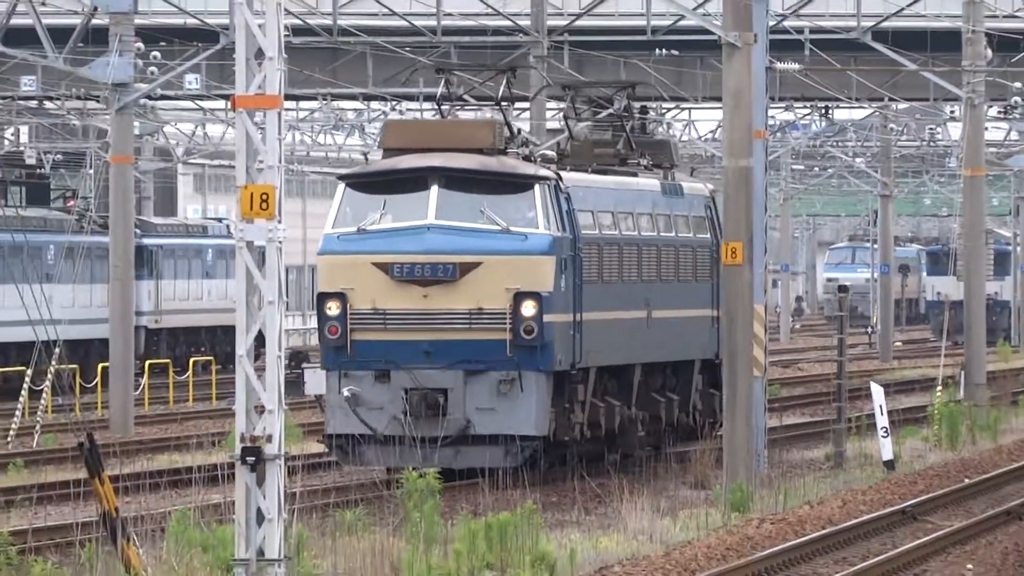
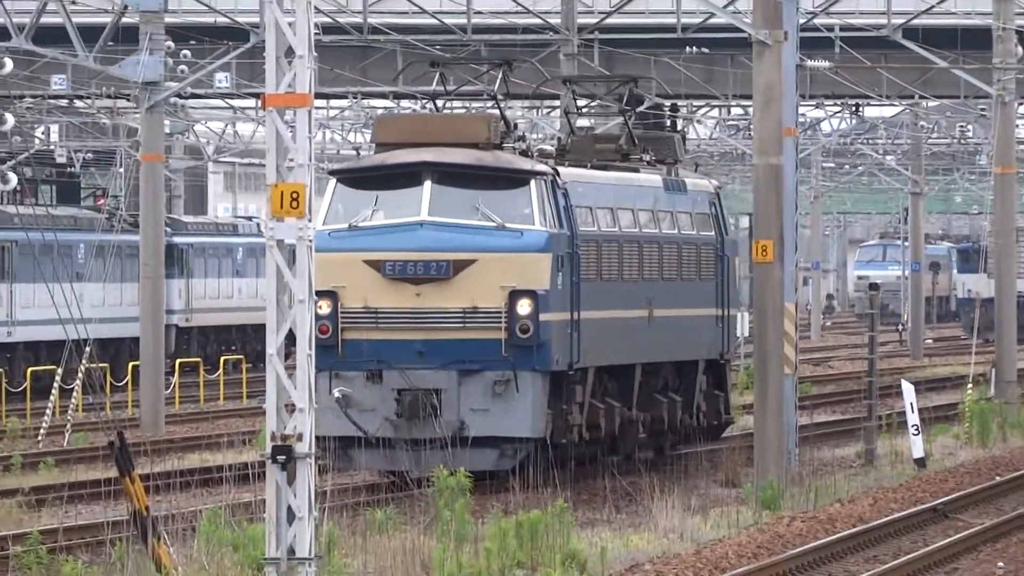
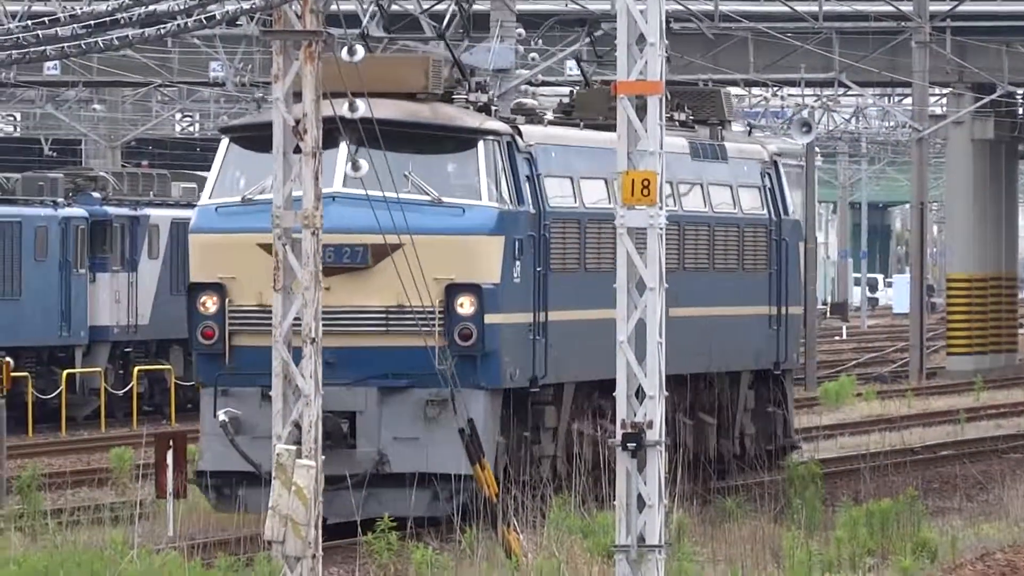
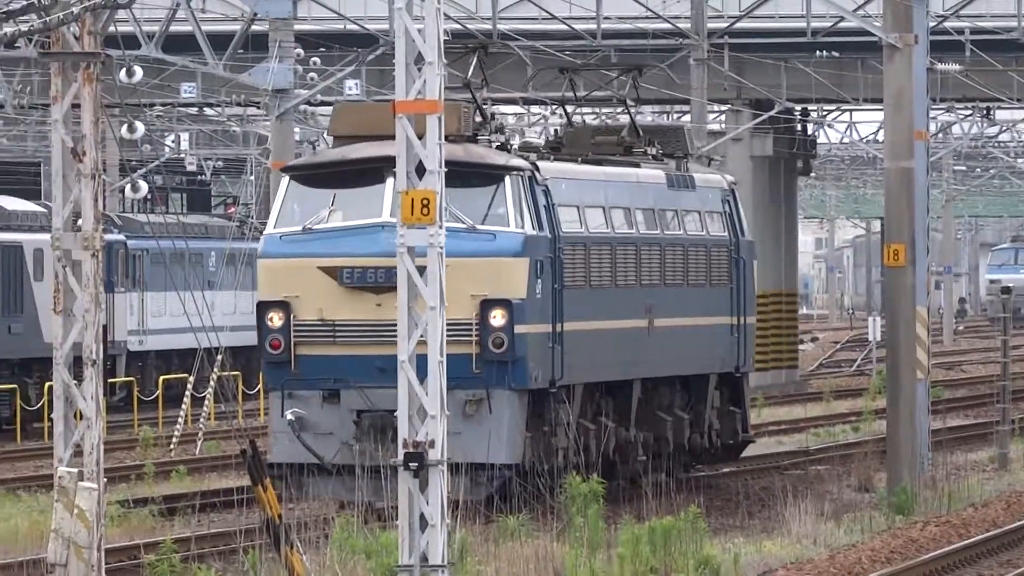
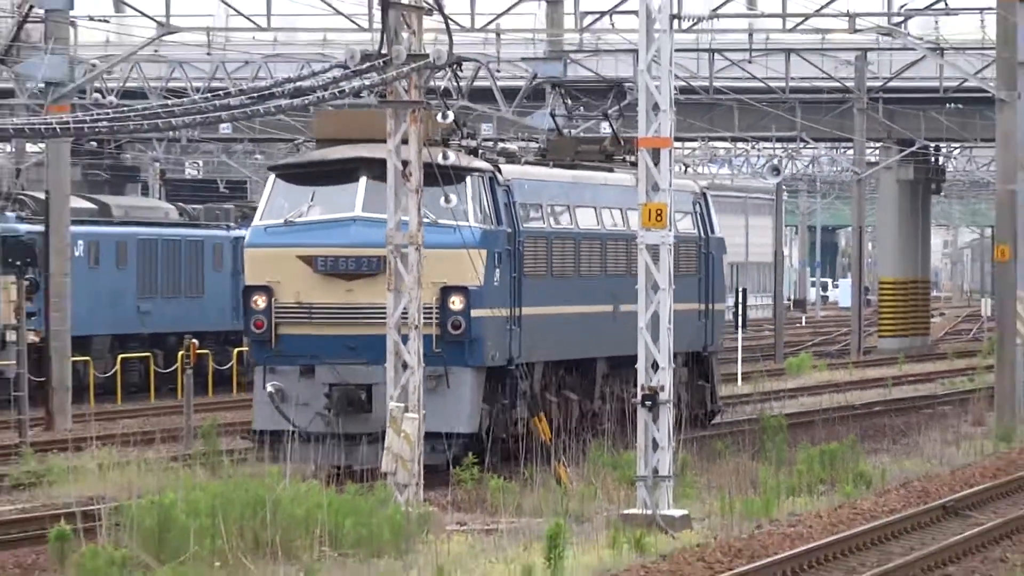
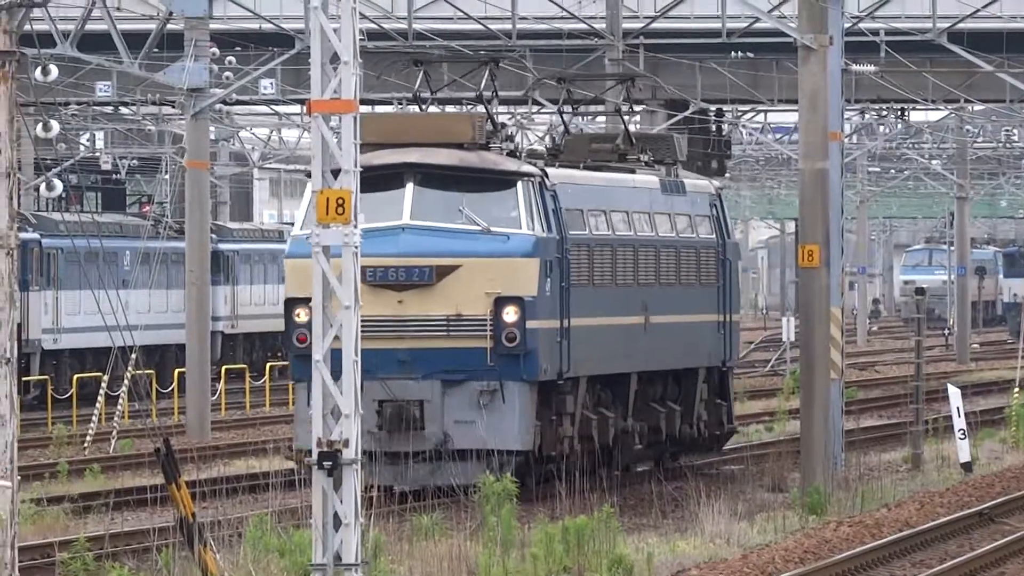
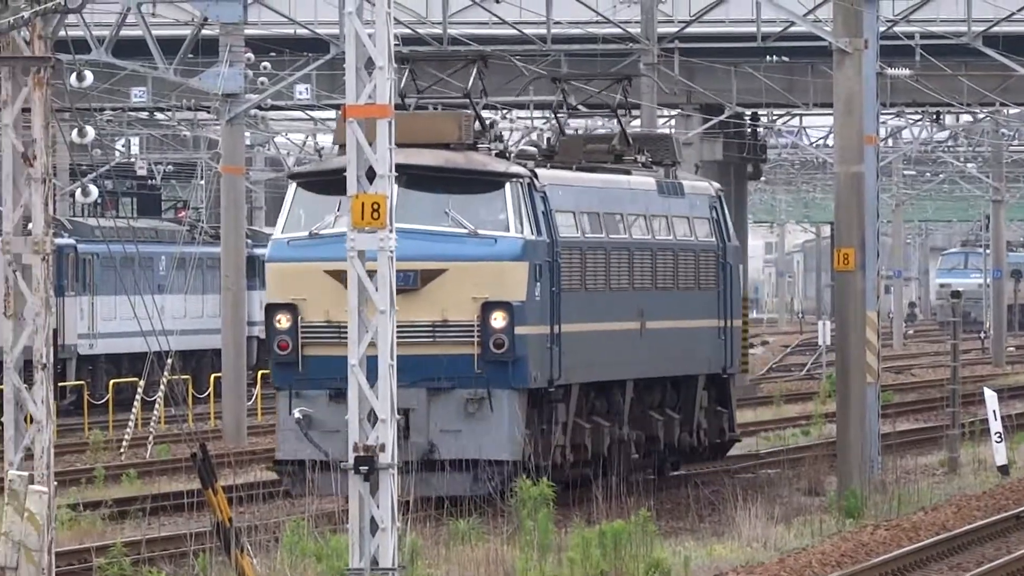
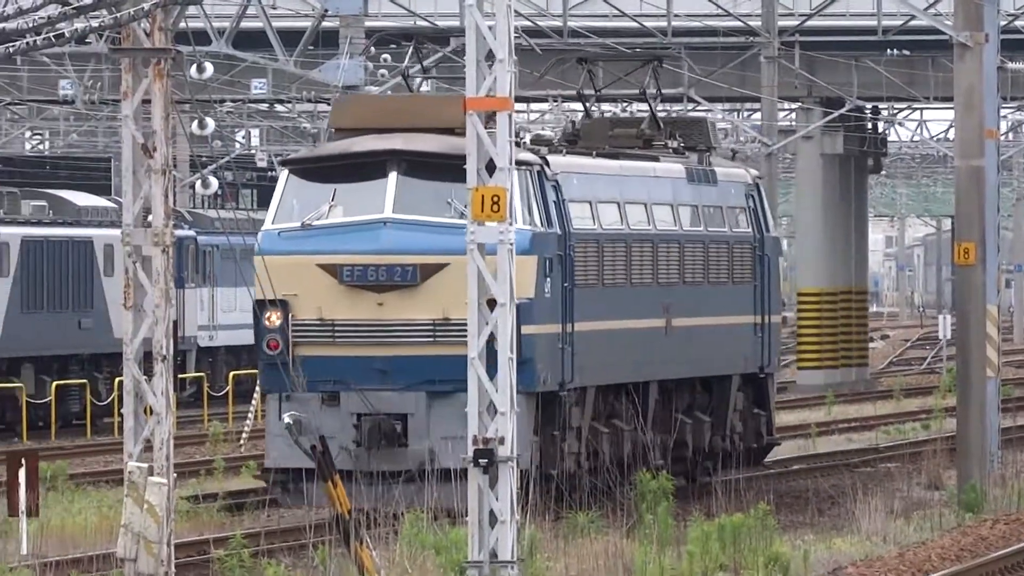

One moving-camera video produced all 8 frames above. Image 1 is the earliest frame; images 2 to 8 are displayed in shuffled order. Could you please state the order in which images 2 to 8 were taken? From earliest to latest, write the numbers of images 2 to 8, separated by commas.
2, 6, 7, 4, 8, 3, 5
